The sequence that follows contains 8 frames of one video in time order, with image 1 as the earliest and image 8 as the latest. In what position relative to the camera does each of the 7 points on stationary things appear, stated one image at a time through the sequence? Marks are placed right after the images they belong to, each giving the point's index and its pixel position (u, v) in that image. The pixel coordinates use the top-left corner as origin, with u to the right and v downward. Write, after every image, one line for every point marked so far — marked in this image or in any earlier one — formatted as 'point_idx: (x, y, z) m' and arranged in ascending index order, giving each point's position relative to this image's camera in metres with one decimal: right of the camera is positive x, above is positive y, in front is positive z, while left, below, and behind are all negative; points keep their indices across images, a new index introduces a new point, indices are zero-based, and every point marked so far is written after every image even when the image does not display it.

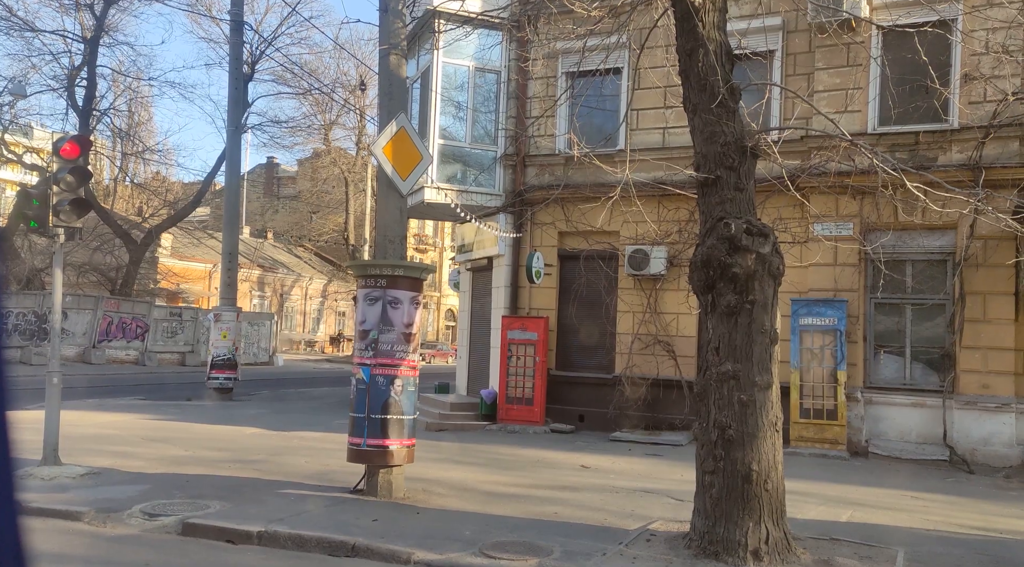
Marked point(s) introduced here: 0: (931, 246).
0: (+5.6, +0.5, +12.3) m
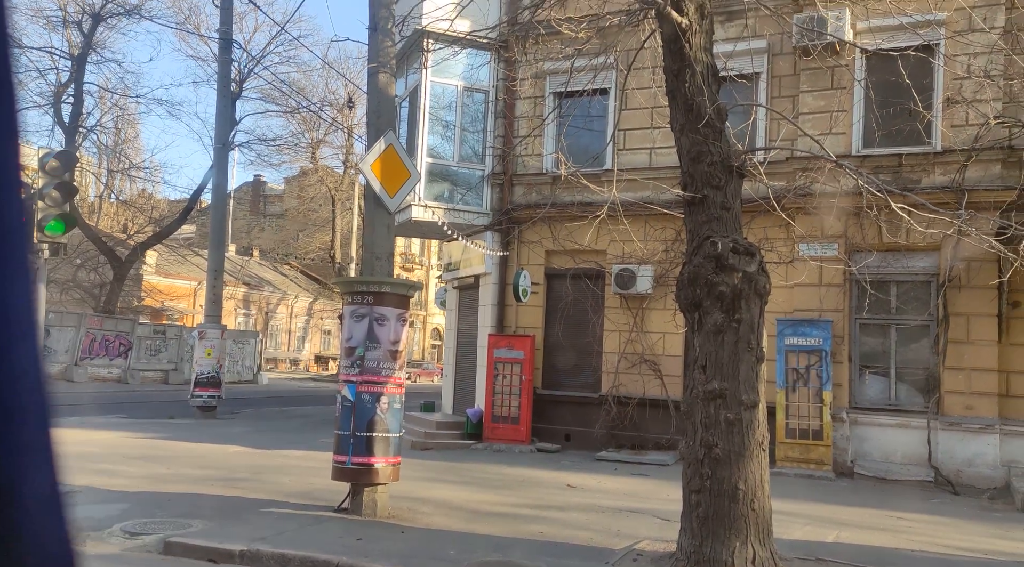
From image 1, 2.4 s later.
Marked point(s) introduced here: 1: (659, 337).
0: (+5.5, +0.2, +12.4) m
1: (+2.3, -0.8, +14.1) m
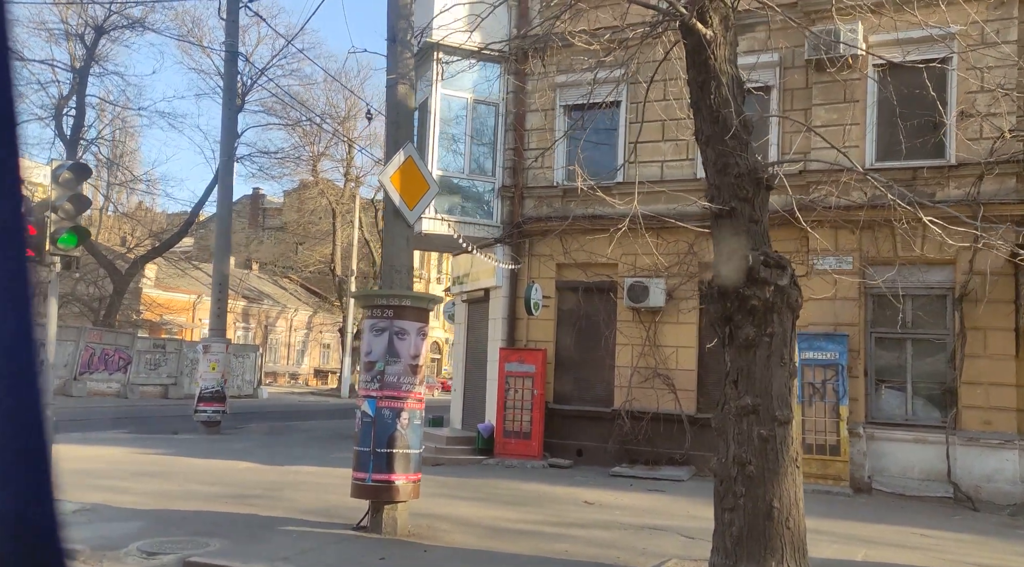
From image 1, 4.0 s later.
0: (+5.6, 0.0, +12.3) m
1: (+2.4, -1.0, +14.0) m
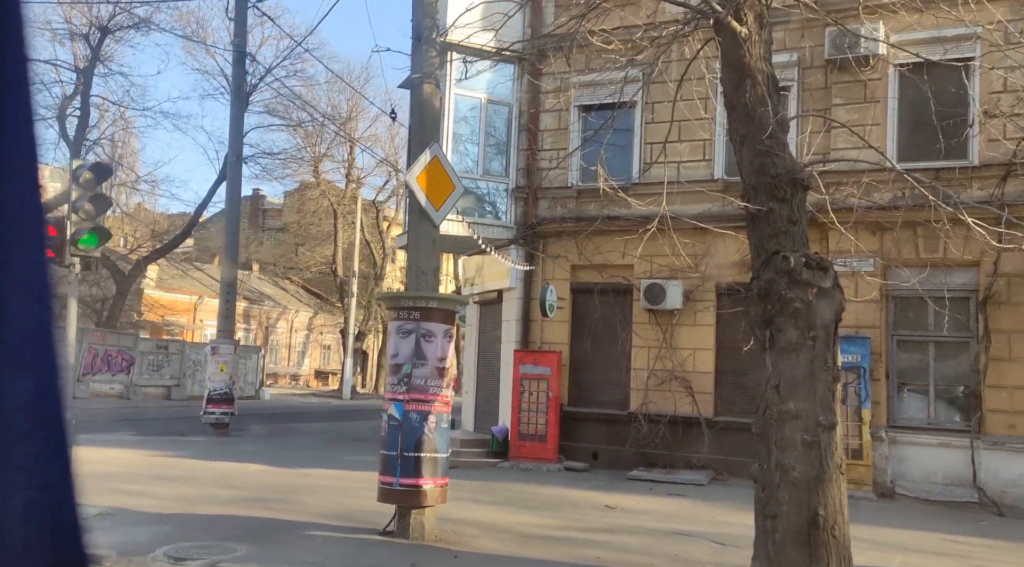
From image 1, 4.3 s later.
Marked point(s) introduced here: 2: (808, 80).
0: (+5.9, 0.0, +12.2) m
1: (+2.7, -1.1, +13.9) m
2: (+4.3, +3.0, +13.4) m
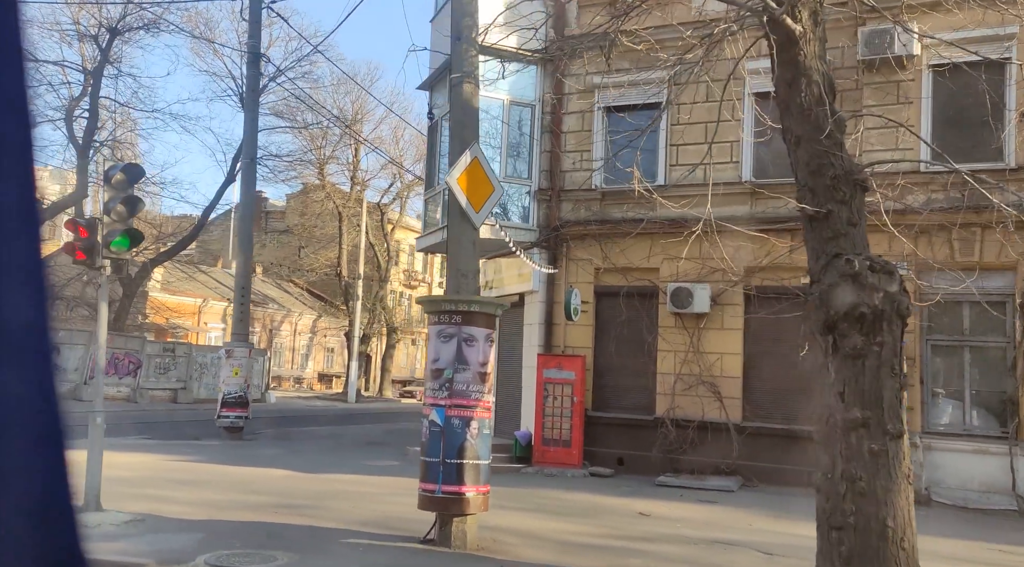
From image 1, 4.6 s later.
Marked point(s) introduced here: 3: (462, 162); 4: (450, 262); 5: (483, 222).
0: (+6.3, -0.1, +12.1) m
1: (+3.0, -1.1, +13.7) m
2: (+4.7, +2.9, +13.2) m
3: (-0.5, +1.1, +8.4) m
4: (-0.6, +0.2, +8.4) m
5: (-0.3, +0.6, +8.4) m
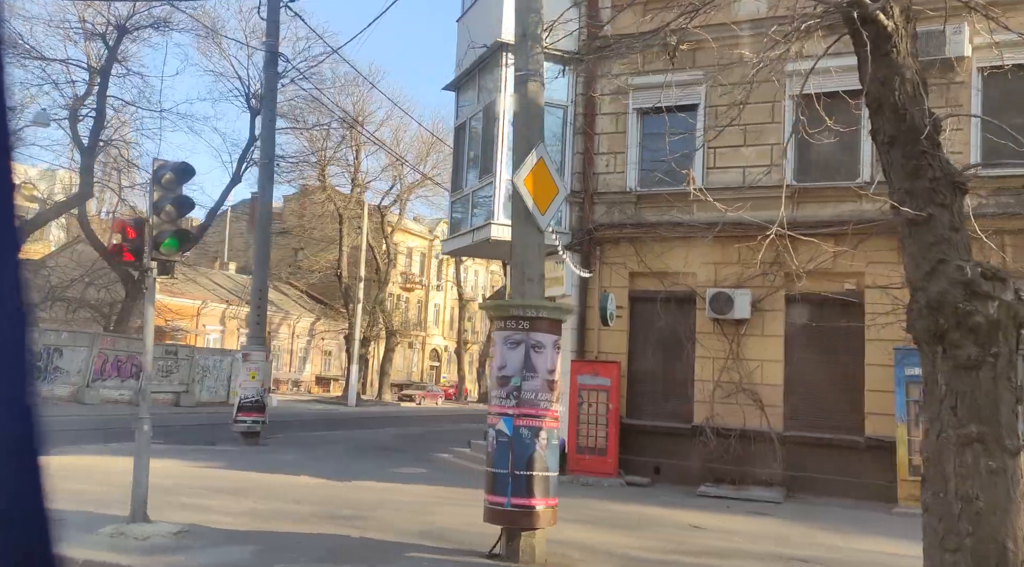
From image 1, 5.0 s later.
0: (+6.8, -0.1, +11.8) m
1: (+3.6, -1.2, +13.4) m
2: (+5.3, +2.8, +13.0) m
3: (+0.1, +1.1, +8.1) m
4: (0.0, +0.2, +8.1) m
5: (+0.3, +0.5, +8.1) m
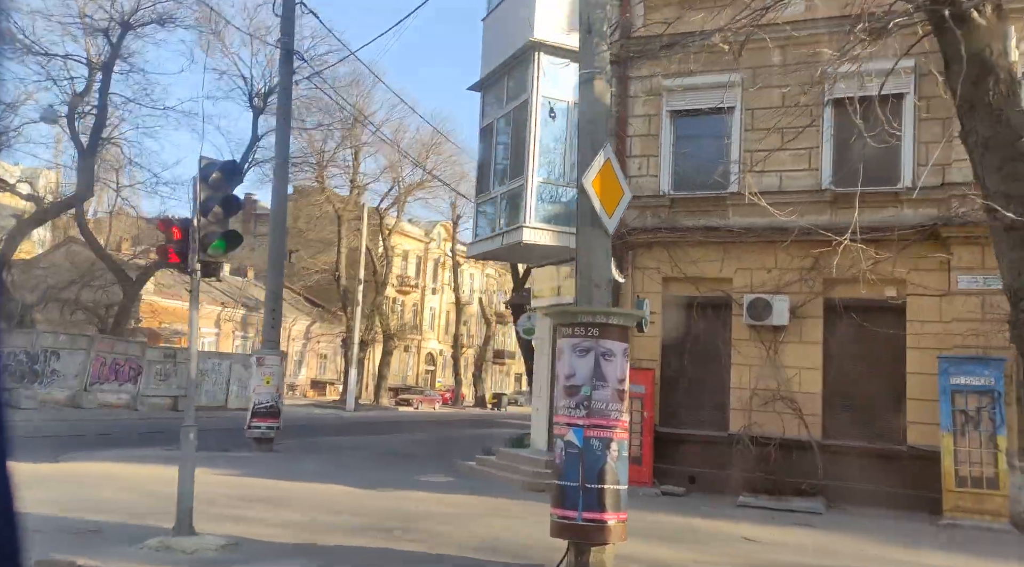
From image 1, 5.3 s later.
0: (+7.3, -0.2, +11.6) m
1: (+4.1, -1.3, +13.2) m
2: (+5.8, +2.7, +12.8) m
3: (+0.7, +1.0, +7.8) m
4: (+0.6, +0.1, +7.8) m
5: (+0.9, +0.5, +7.8) m
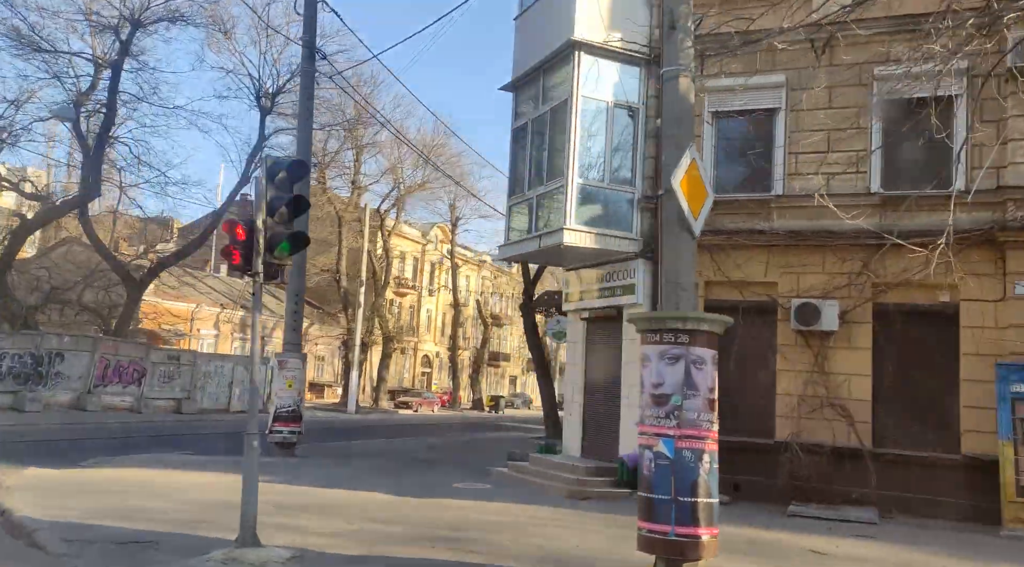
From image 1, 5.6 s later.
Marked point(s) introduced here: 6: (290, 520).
0: (+8.0, -0.3, +11.4) m
1: (+4.7, -1.3, +12.9) m
2: (+6.4, +2.7, +12.6) m
3: (+1.4, +1.0, +7.5) m
4: (+1.3, +0.1, +7.5) m
5: (+1.6, +0.4, +7.6) m
6: (-2.4, -2.6, +9.9) m
